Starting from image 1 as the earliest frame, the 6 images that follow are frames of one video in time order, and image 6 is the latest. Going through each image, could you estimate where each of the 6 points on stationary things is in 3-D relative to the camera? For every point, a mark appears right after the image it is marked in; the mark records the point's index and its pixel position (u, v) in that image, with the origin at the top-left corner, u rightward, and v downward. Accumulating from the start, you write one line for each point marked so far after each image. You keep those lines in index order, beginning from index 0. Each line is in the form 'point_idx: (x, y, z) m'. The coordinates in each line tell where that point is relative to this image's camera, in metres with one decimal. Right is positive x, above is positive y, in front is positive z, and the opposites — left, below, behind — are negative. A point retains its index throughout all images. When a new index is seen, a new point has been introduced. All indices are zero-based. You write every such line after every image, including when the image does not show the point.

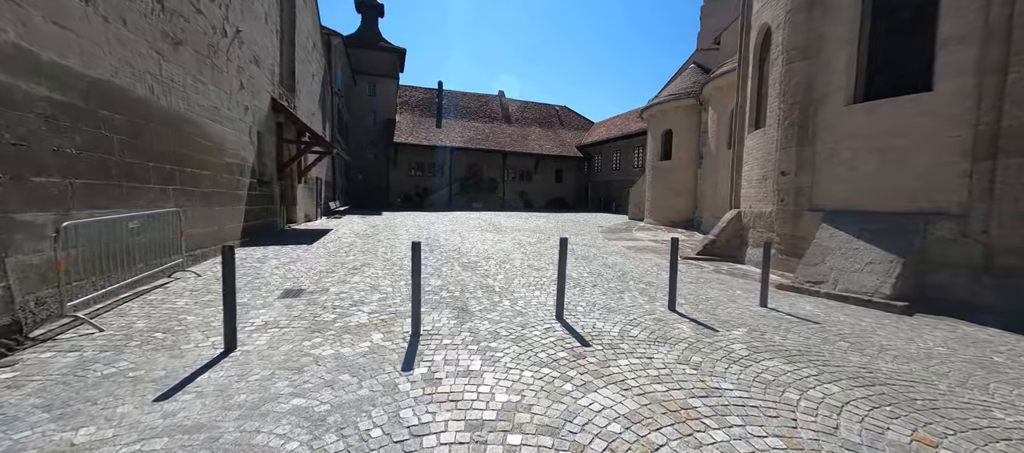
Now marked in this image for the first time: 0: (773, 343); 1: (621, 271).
0: (+2.6, -1.2, +3.6) m
1: (+2.1, -0.9, +7.1) m
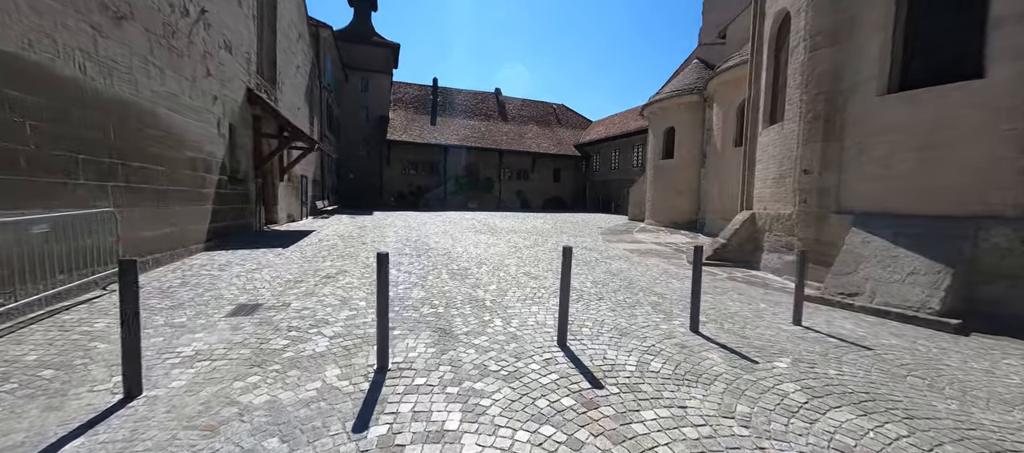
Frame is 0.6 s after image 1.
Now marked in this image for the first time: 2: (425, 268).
0: (+2.5, -1.2, +2.9) m
1: (+2.0, -0.9, +6.3) m
2: (-1.6, -0.8, +6.7) m
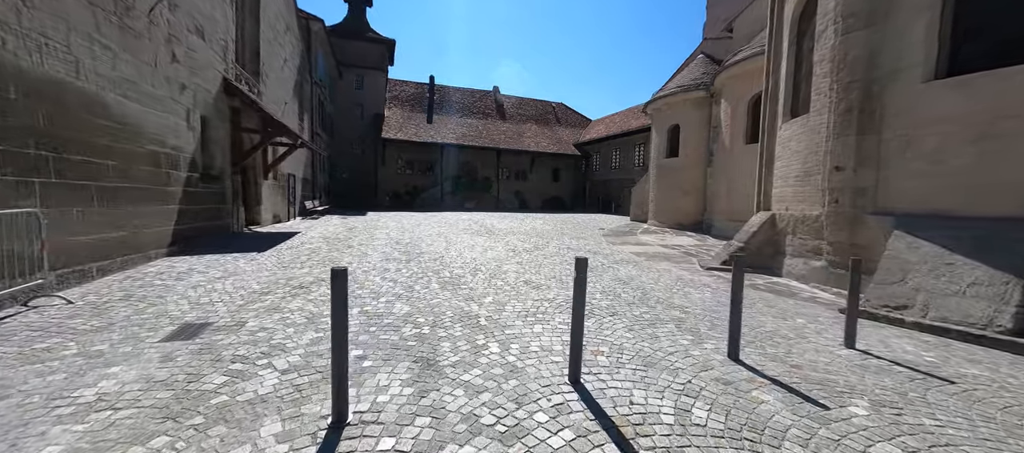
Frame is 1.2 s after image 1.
0: (+2.5, -1.3, +2.2) m
1: (+2.0, -1.0, +5.6) m
2: (-1.6, -0.8, +5.9) m
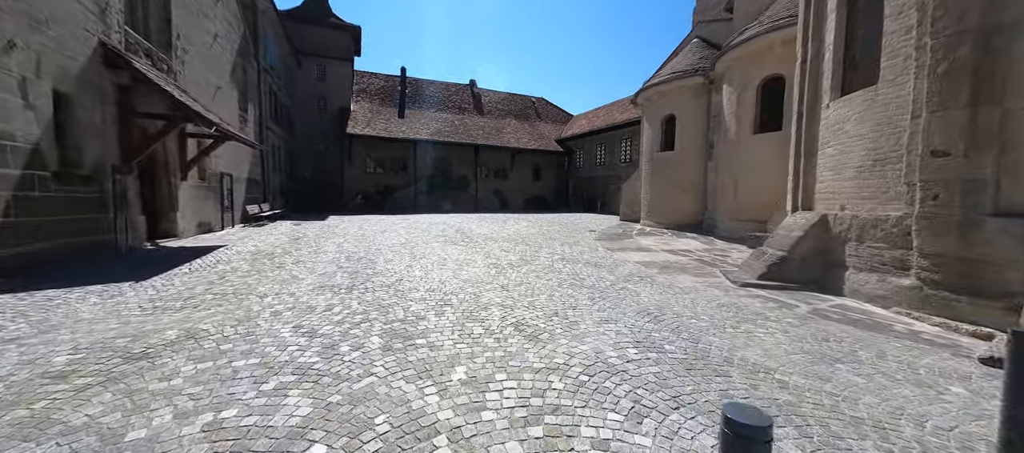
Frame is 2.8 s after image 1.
0: (+2.5, -1.4, +0.4) m
1: (+1.8, -1.1, +3.8) m
2: (-1.8, -1.0, +3.9) m
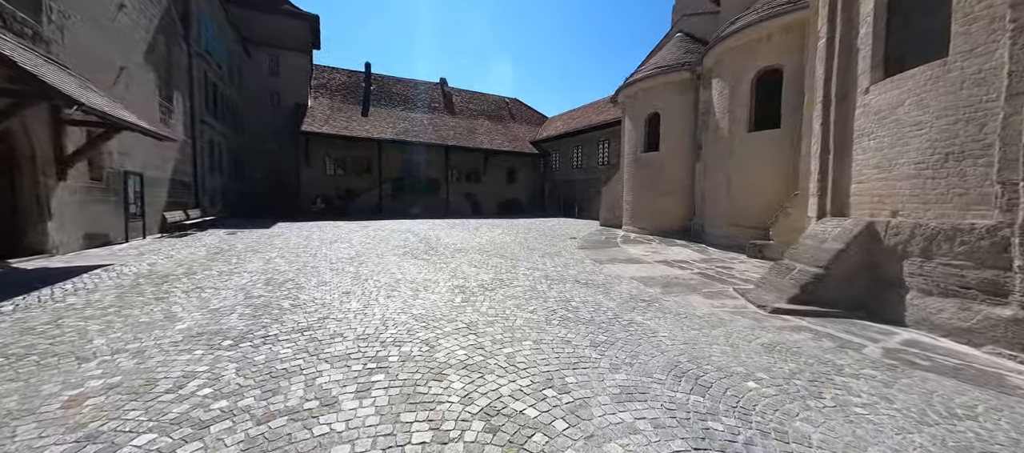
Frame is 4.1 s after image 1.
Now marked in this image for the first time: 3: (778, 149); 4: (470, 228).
0: (+2.6, -1.5, -1.0) m
1: (+1.6, -1.3, +2.4) m
2: (-2.0, -1.2, +2.2) m
3: (+7.3, +2.1, +10.0) m
4: (-1.7, -0.1, +15.1) m
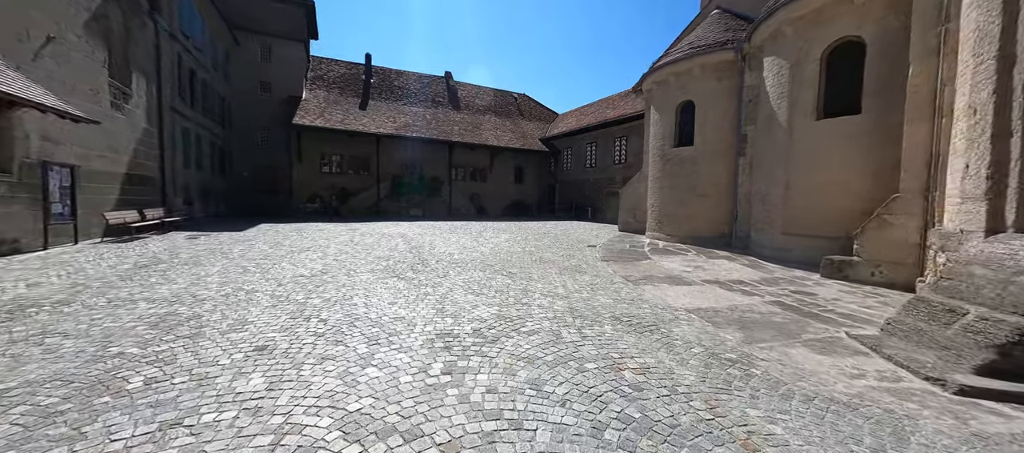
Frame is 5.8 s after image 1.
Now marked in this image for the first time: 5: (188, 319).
0: (+2.6, -1.7, -3.0) m
1: (+1.7, -1.4, +0.4) m
2: (-1.9, -1.3, +0.3) m
3: (+7.5, +1.9, +7.9) m
4: (-1.4, -0.2, +13.2) m
5: (-3.5, -1.0, +4.0) m
